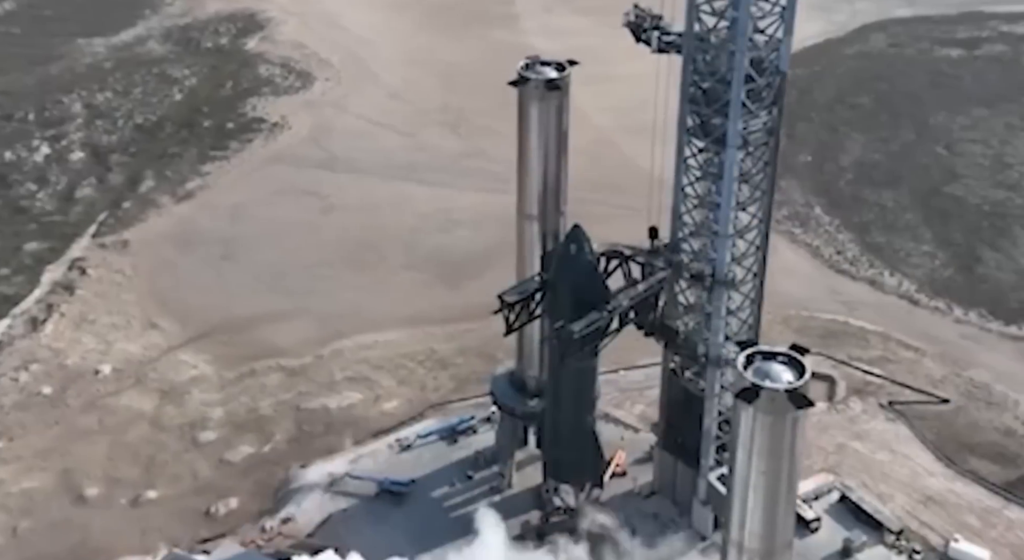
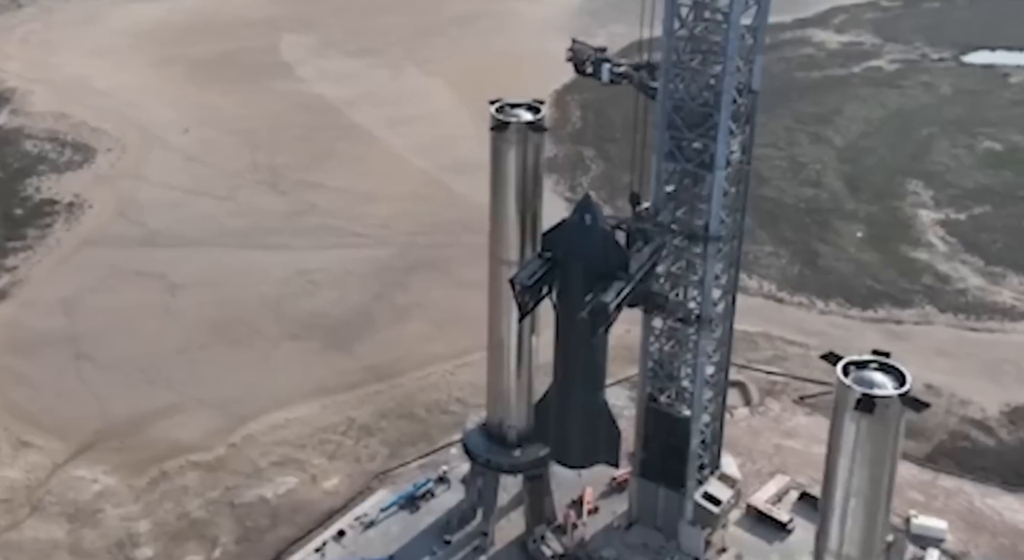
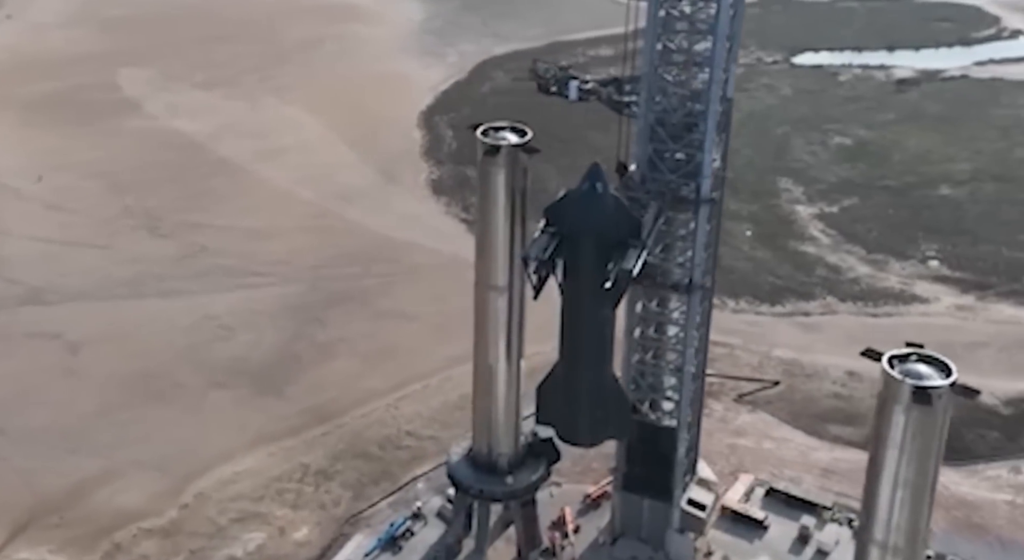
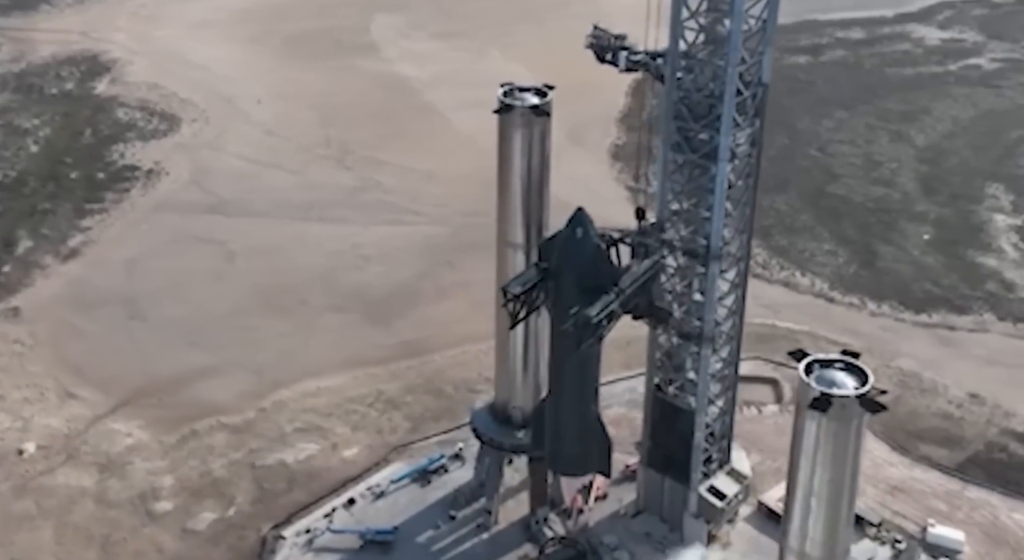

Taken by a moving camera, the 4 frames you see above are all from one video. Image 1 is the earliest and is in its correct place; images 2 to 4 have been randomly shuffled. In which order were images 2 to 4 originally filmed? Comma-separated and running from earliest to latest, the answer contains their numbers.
4, 2, 3
